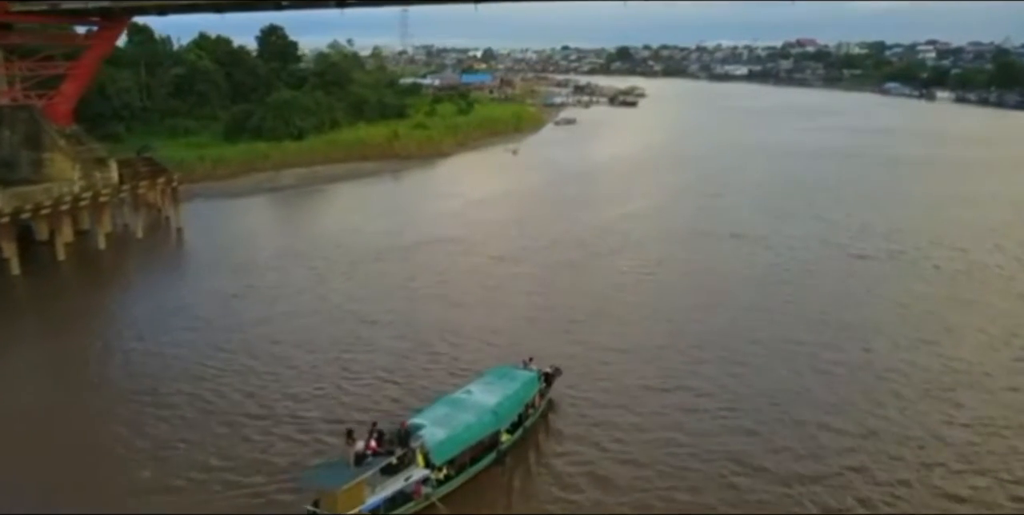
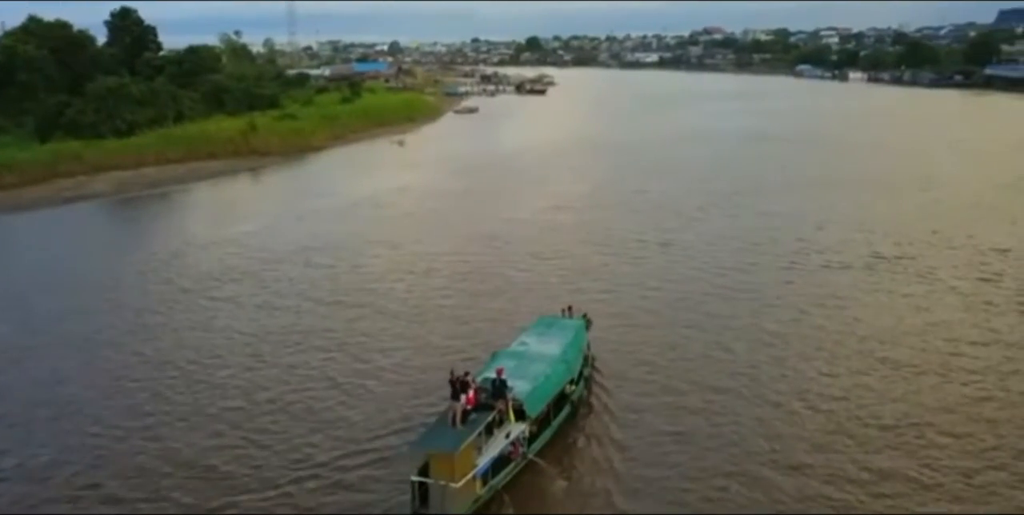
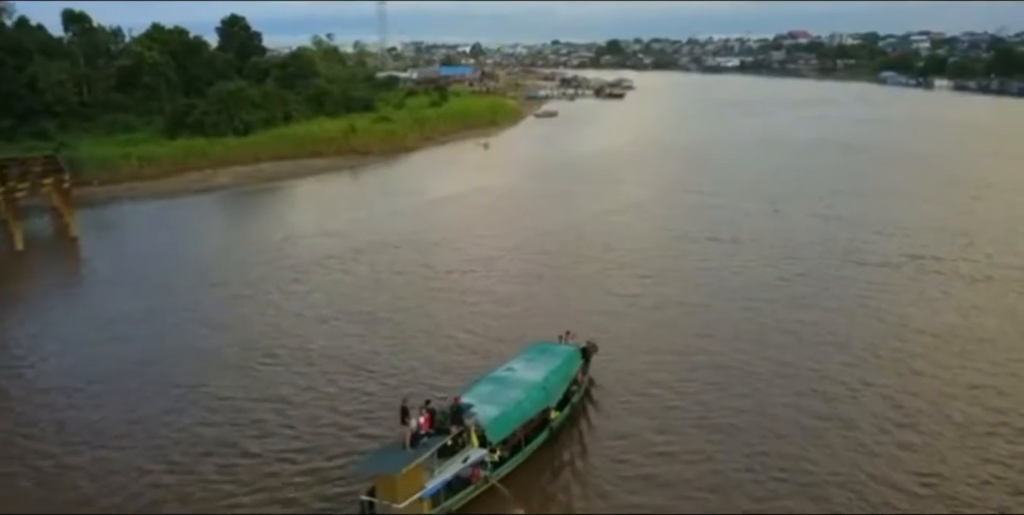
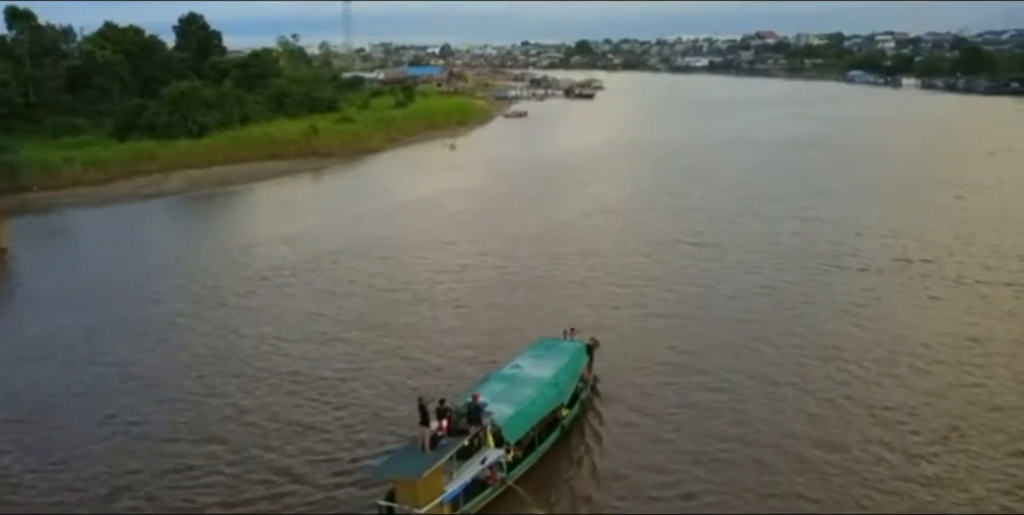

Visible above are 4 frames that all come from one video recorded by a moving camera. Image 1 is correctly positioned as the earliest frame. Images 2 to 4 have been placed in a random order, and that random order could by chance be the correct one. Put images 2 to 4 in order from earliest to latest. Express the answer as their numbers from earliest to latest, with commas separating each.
3, 4, 2
